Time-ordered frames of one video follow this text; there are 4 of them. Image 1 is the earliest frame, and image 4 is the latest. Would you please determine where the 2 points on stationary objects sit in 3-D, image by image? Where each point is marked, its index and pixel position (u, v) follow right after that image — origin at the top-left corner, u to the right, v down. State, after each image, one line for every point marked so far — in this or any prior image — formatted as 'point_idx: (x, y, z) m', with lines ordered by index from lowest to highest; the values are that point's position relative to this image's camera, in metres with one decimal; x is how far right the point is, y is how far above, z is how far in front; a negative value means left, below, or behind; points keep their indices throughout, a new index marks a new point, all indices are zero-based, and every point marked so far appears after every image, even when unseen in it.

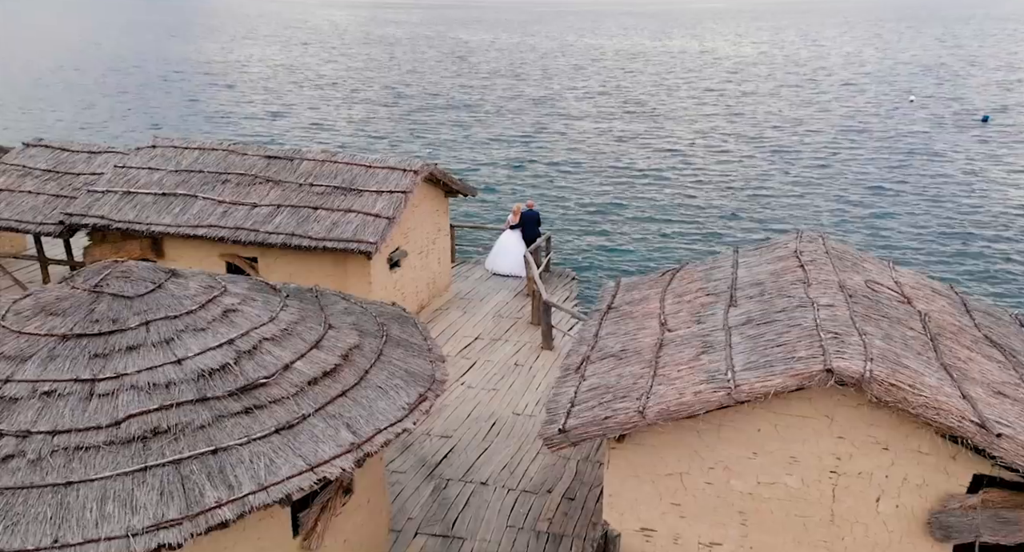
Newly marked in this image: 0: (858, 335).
0: (+3.4, -0.6, +9.3) m
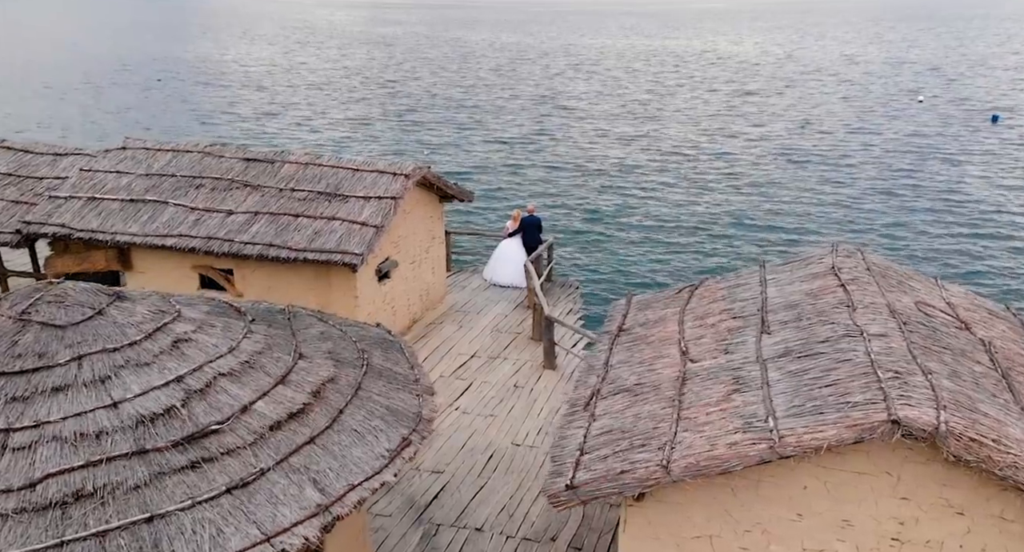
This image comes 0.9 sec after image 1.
0: (+3.4, -0.8, +7.8) m
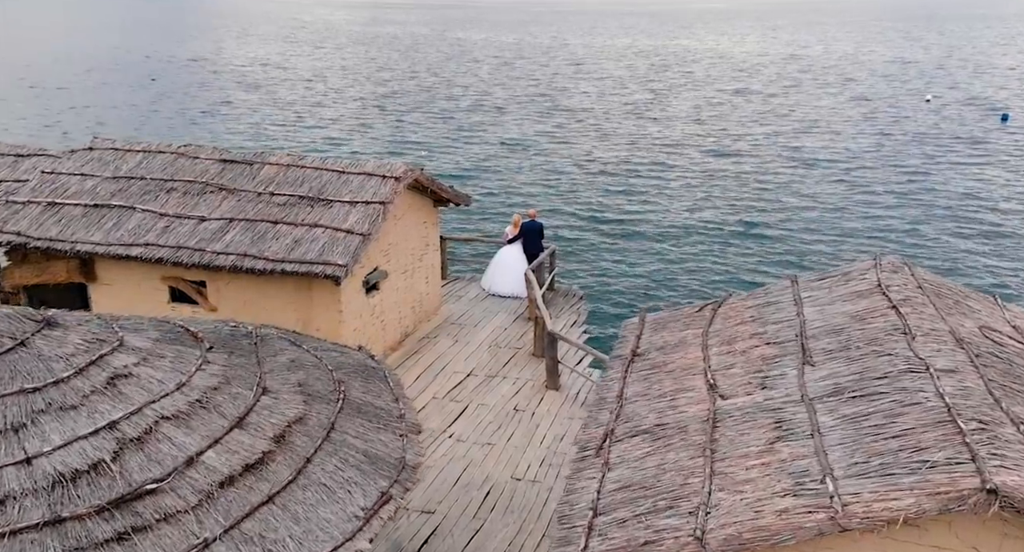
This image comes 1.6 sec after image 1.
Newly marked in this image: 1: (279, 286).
0: (+3.4, -1.0, +6.4) m
1: (-3.6, -0.1, +14.5) m
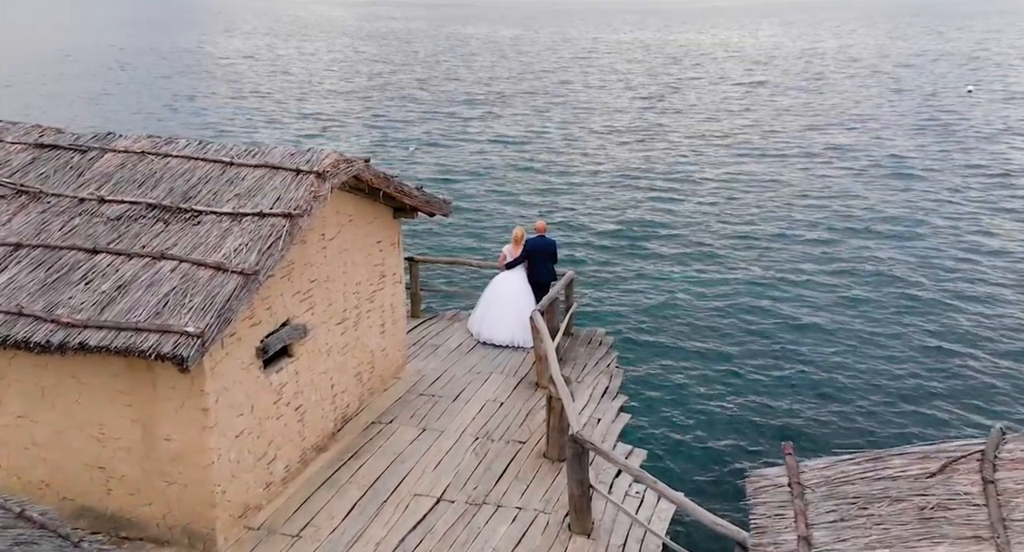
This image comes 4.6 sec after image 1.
0: (+3.4, -1.6, +0.1) m
1: (-3.6, -0.8, +8.2) m
